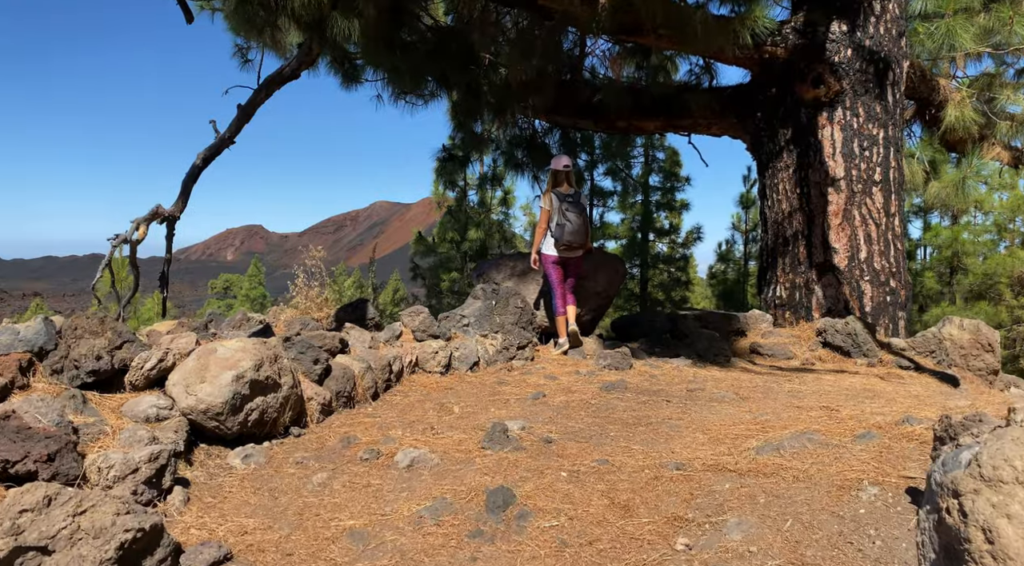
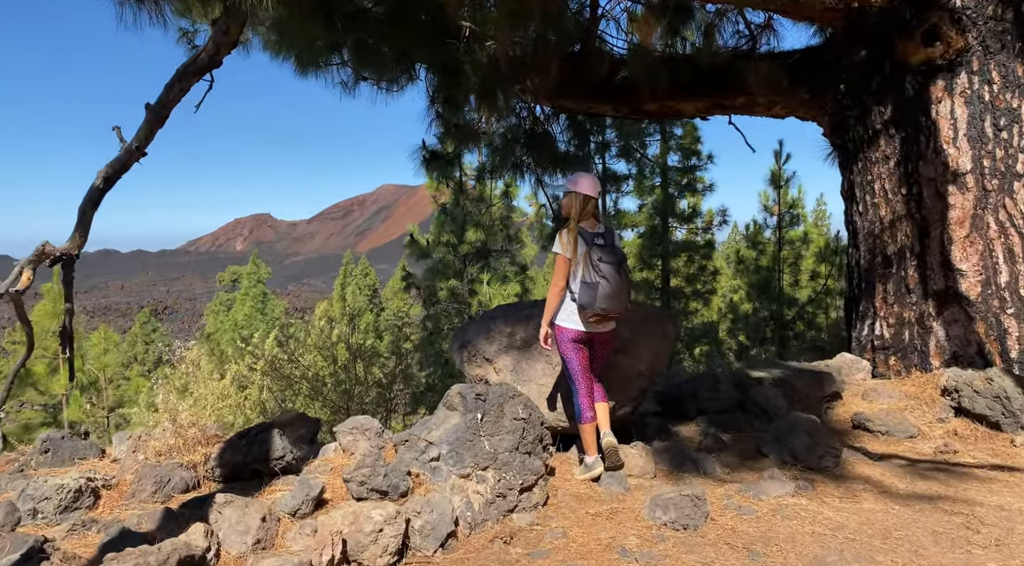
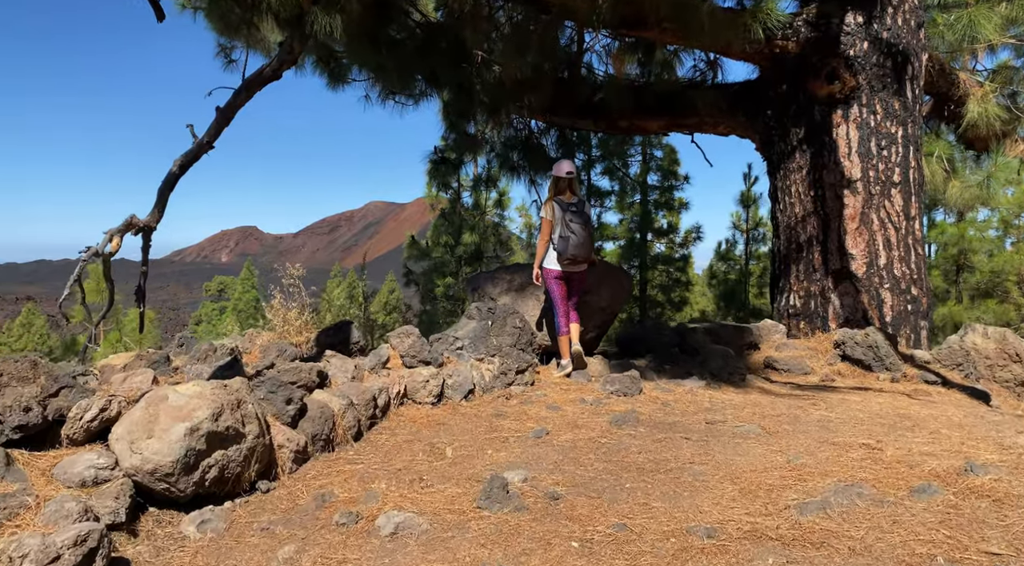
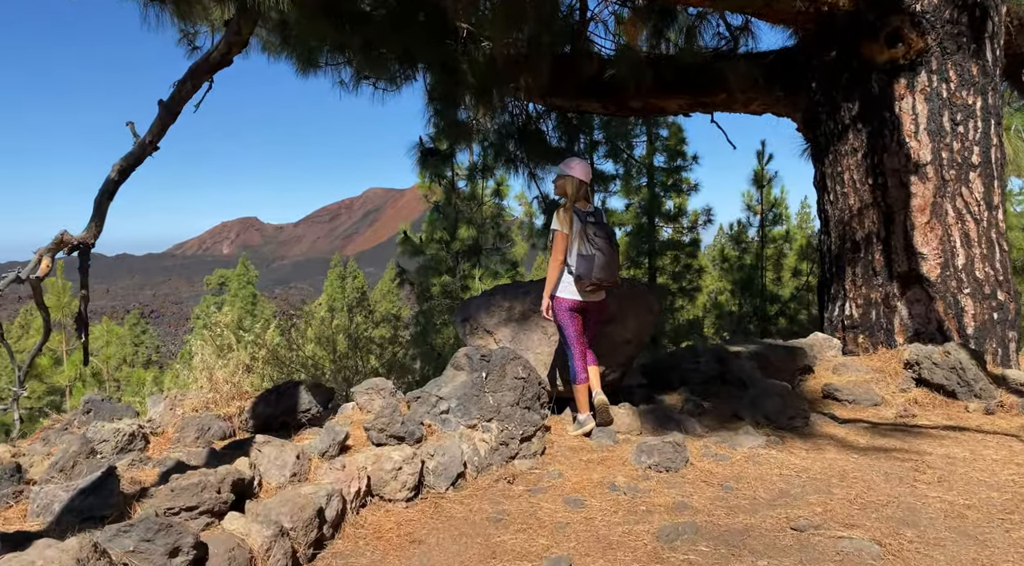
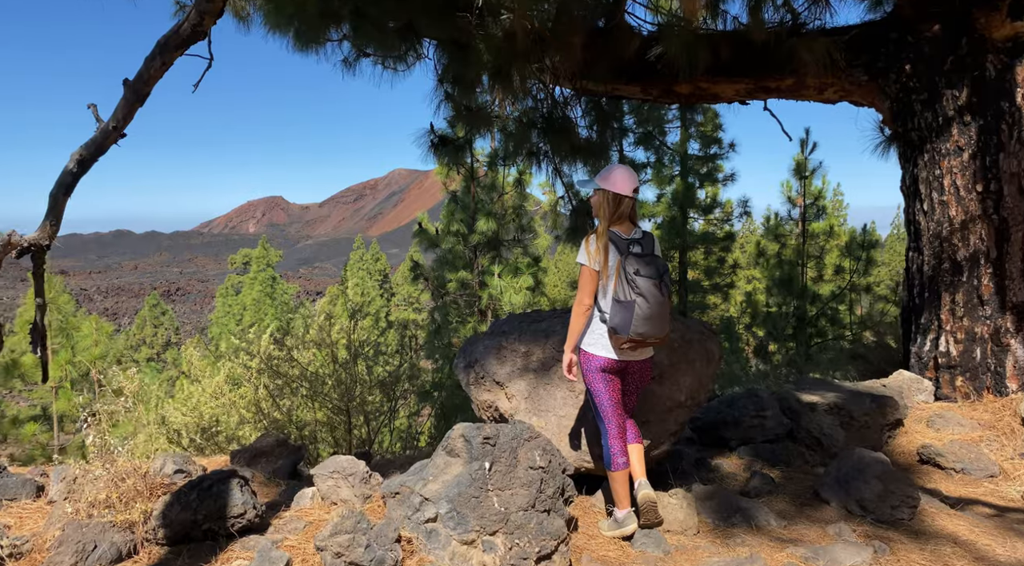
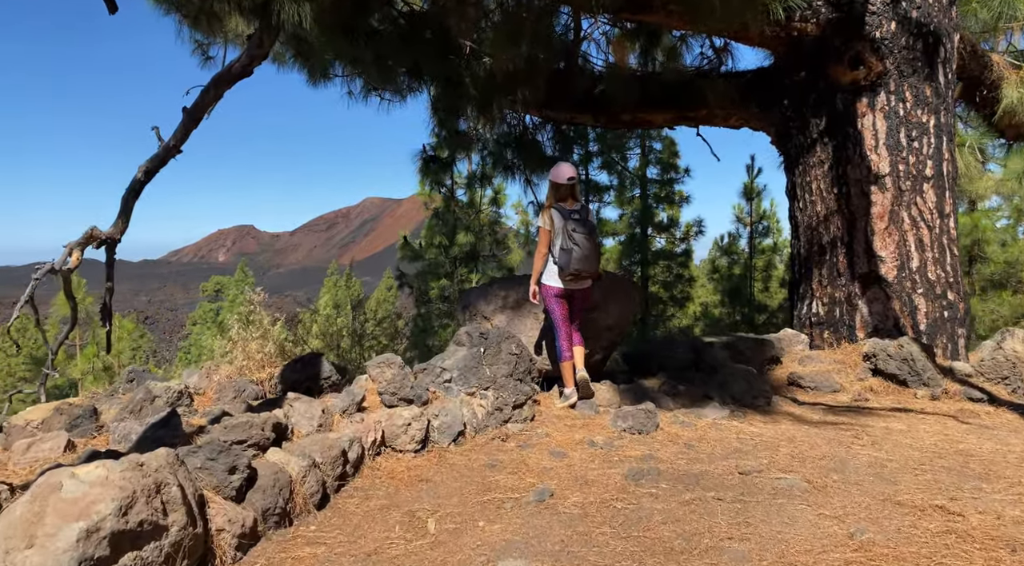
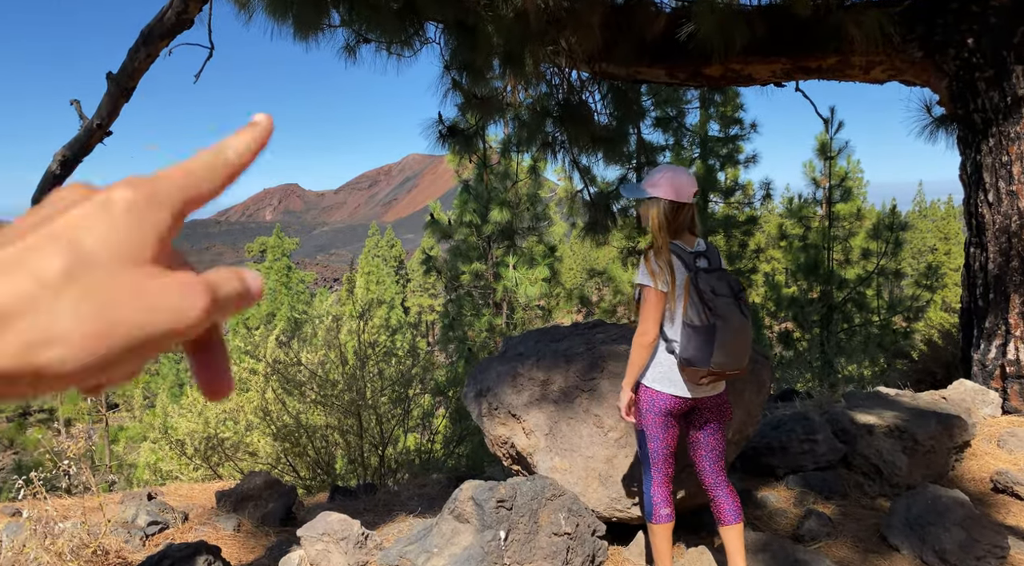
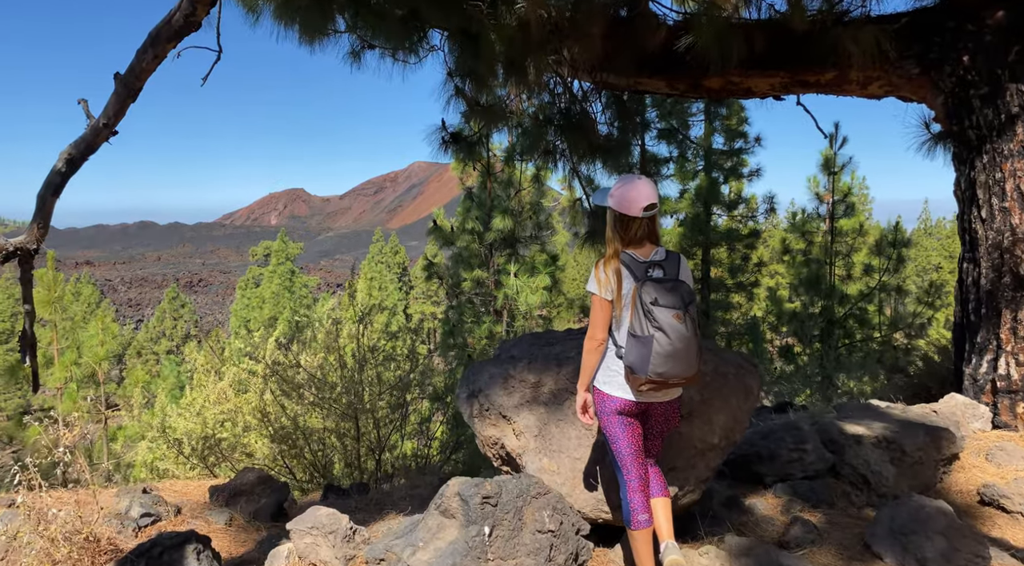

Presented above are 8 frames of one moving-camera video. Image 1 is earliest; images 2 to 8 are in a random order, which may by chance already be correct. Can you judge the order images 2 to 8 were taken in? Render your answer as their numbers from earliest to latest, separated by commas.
3, 6, 4, 2, 5, 8, 7
